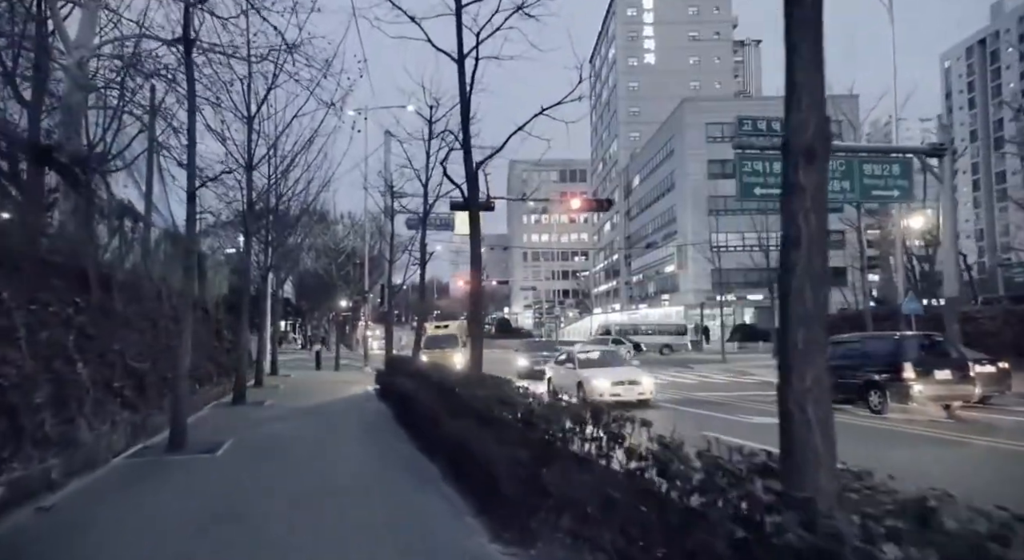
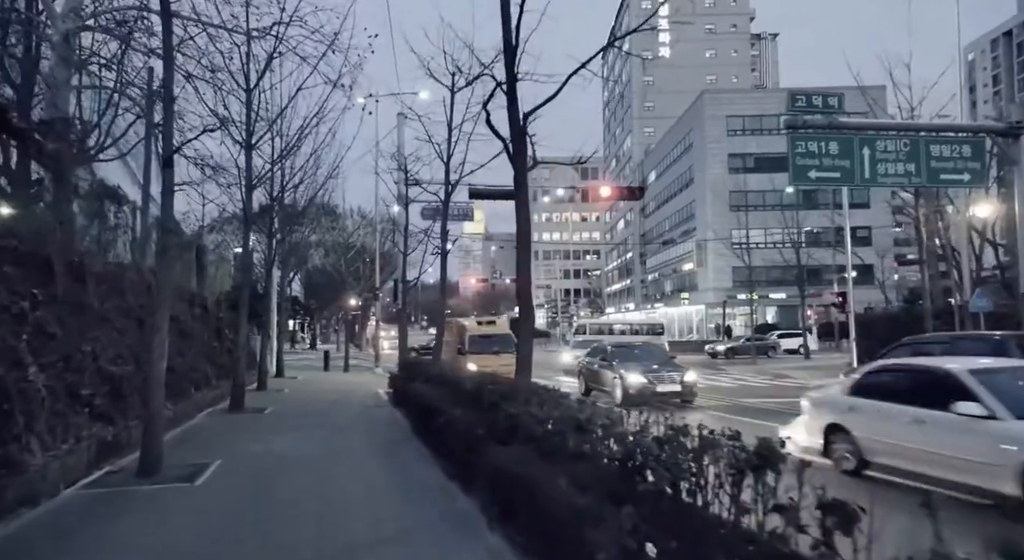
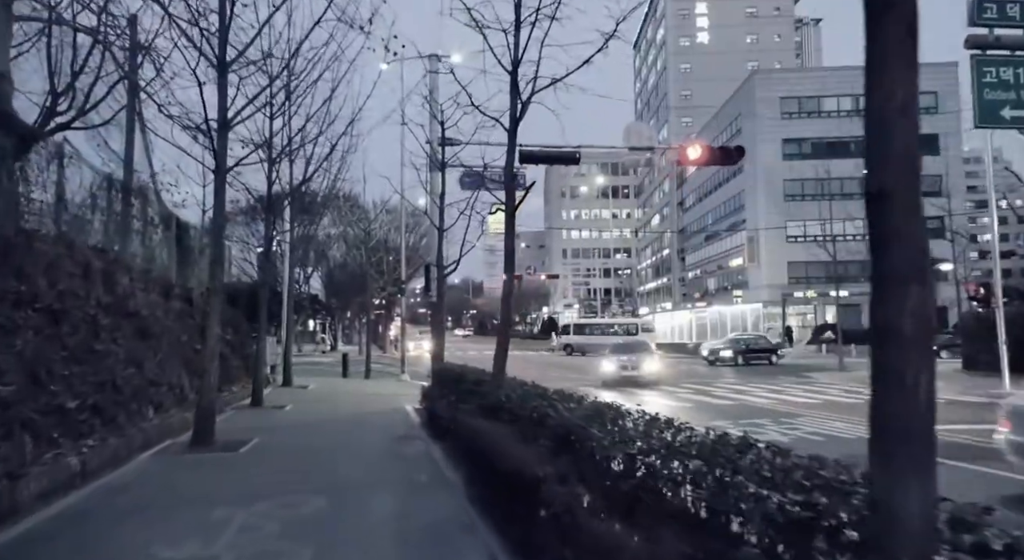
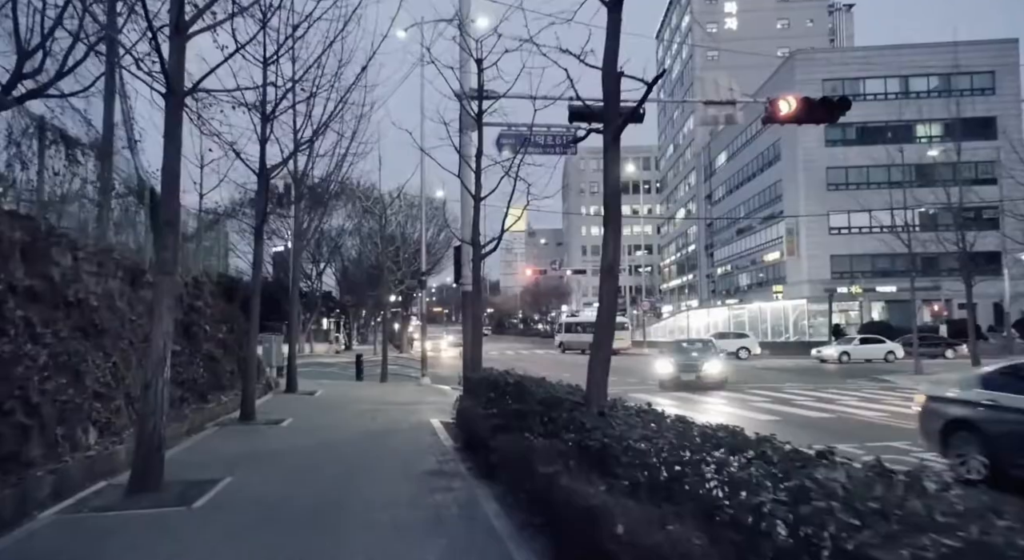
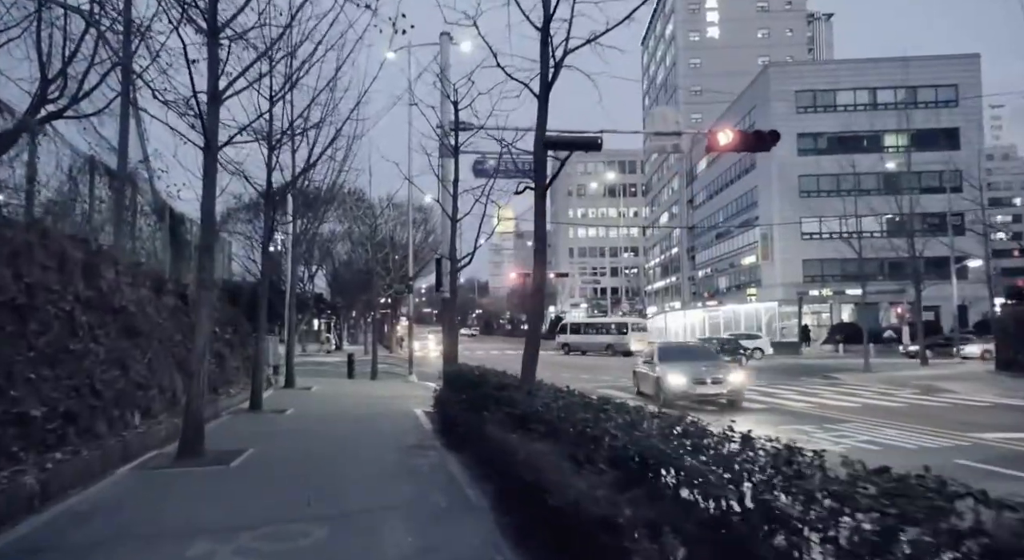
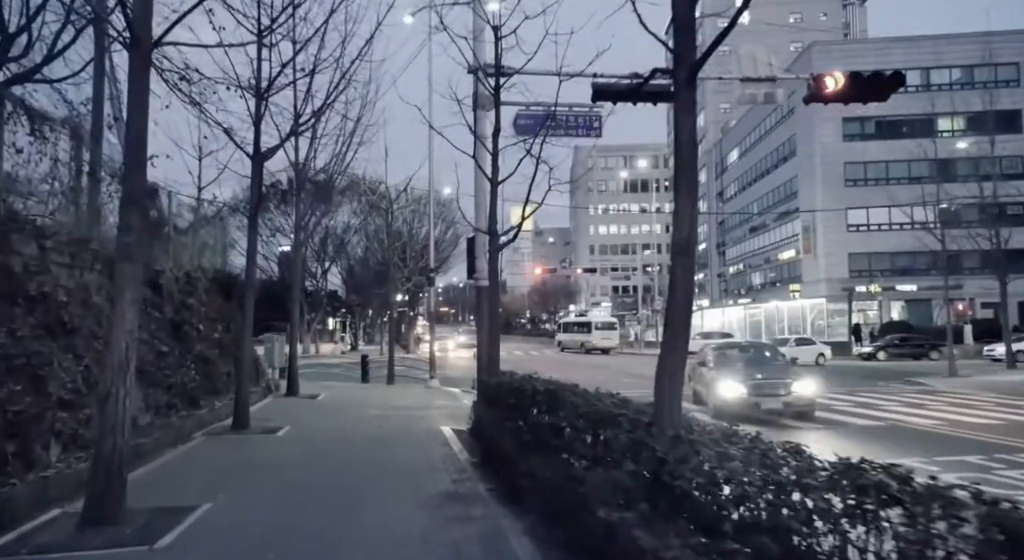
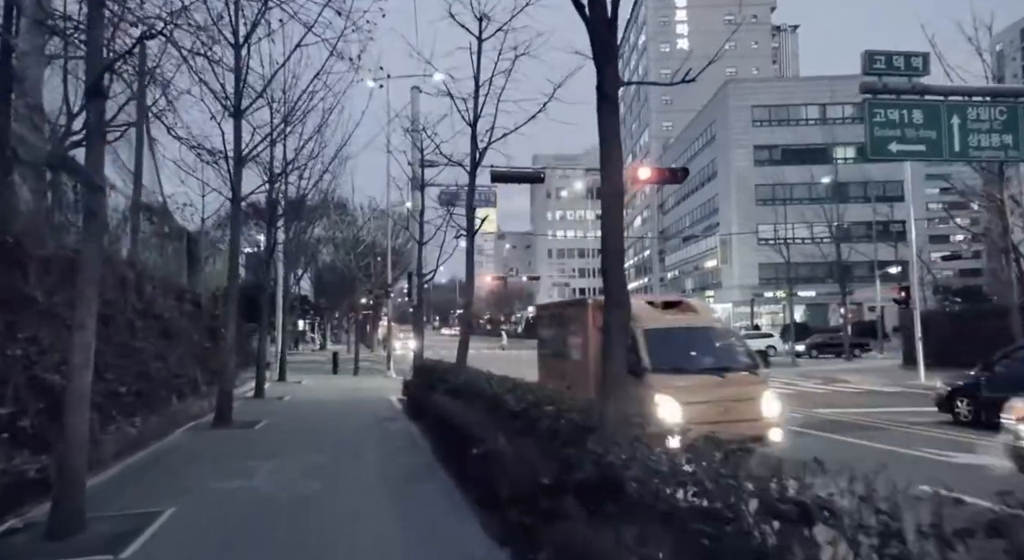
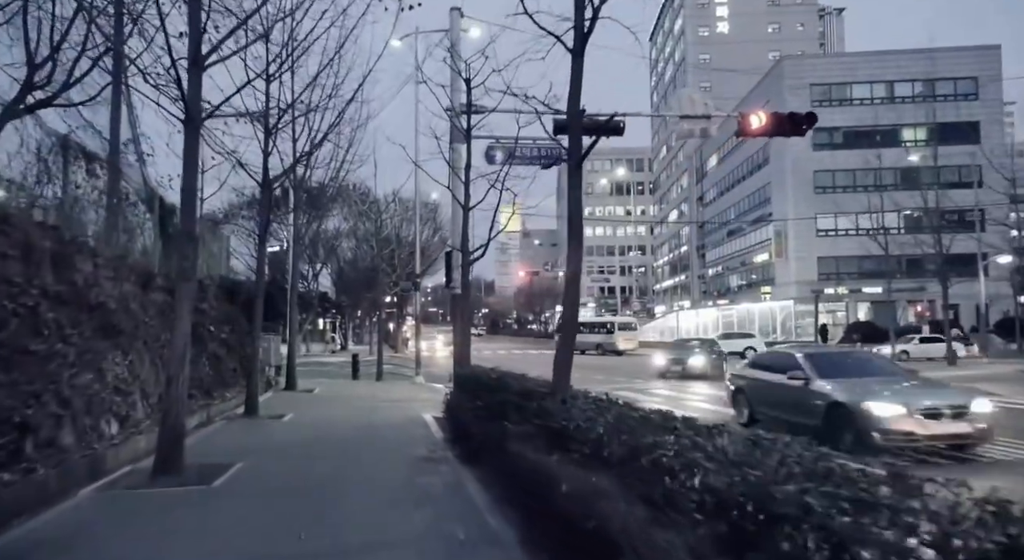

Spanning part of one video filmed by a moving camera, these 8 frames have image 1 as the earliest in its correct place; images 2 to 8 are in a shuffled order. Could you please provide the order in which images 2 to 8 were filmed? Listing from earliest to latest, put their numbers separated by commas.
2, 7, 3, 5, 8, 4, 6
